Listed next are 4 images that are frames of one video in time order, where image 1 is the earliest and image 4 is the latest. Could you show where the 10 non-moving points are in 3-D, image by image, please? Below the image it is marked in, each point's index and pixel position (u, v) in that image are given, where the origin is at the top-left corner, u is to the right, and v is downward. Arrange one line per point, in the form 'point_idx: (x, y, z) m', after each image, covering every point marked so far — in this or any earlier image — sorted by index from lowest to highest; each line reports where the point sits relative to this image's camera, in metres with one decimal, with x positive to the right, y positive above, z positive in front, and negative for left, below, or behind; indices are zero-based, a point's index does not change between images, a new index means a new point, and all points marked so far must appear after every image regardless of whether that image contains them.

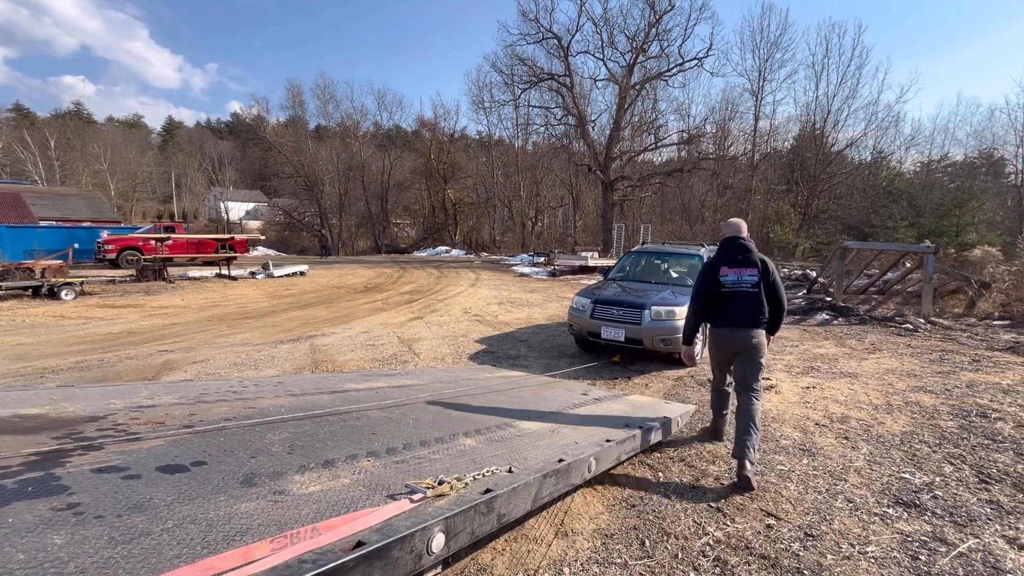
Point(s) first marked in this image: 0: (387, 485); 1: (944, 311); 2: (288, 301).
0: (-0.5, -0.8, +1.9) m
1: (+9.5, -0.5, +10.5) m
2: (-5.6, -0.3, +11.8) m
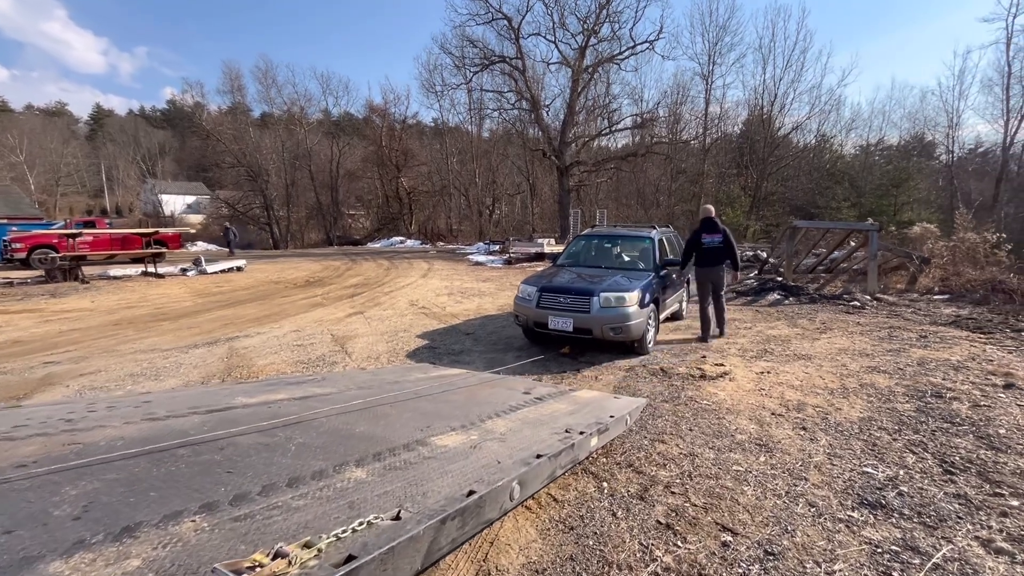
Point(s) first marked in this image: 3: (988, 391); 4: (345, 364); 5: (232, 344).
0: (-0.9, -0.8, +1.3) m
1: (+8.4, 0.0, +10.7) m
2: (-6.7, -0.3, +10.8) m
3: (+4.2, -0.9, +4.2) m
4: (-2.0, -0.9, +5.7) m
5: (-4.0, -0.8, +6.8) m
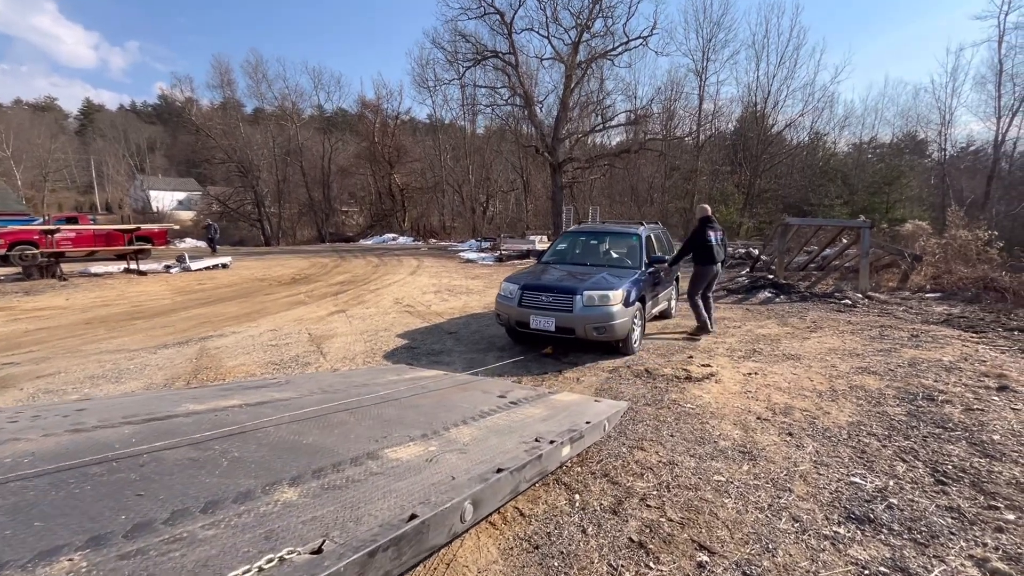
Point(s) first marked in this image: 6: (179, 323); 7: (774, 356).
0: (-1.1, -0.8, +1.1) m
1: (+8.1, 0.0, +10.5) m
2: (-7.0, -0.2, +10.5) m
3: (+4.0, -0.9, +4.1) m
4: (-2.2, -0.9, +5.5) m
5: (-4.3, -0.8, +6.6) m
6: (-5.4, -0.6, +7.8) m
7: (+3.2, -0.8, +5.7) m
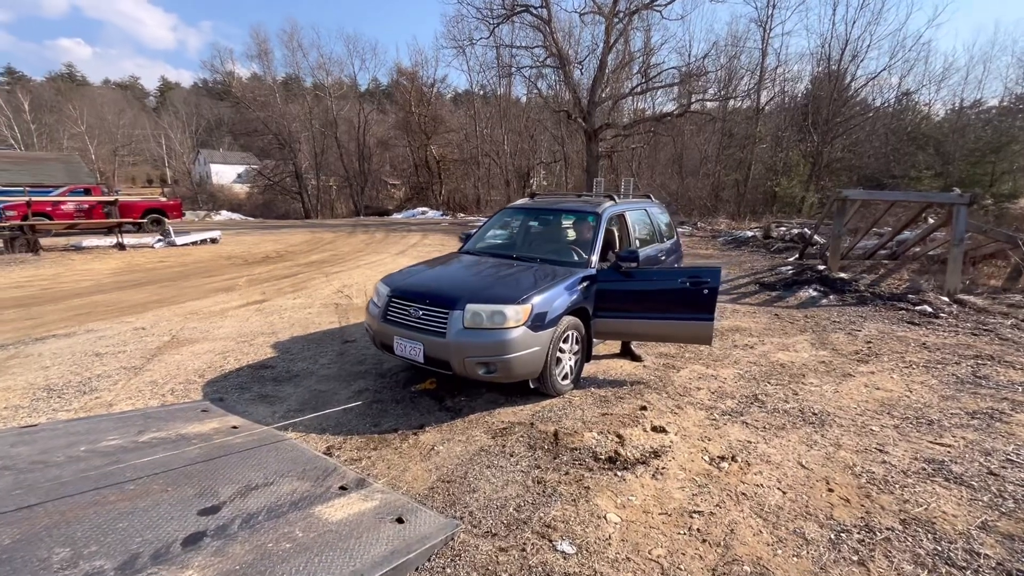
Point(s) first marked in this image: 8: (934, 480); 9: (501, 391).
0: (-2.7, -1.0, -0.6) m
1: (+7.5, +0.1, +7.7) m
2: (-7.5, +0.2, +9.4) m
3: (+2.7, -1.1, +1.8) m
4: (-3.4, -0.9, +3.9) m
5: (-5.3, -0.6, +5.2) m
6: (-6.3, -0.4, +6.5) m
7: (+2.0, -0.9, +3.5) m
8: (+2.3, -1.0, +2.6) m
9: (0.0, -0.8, +4.0) m
